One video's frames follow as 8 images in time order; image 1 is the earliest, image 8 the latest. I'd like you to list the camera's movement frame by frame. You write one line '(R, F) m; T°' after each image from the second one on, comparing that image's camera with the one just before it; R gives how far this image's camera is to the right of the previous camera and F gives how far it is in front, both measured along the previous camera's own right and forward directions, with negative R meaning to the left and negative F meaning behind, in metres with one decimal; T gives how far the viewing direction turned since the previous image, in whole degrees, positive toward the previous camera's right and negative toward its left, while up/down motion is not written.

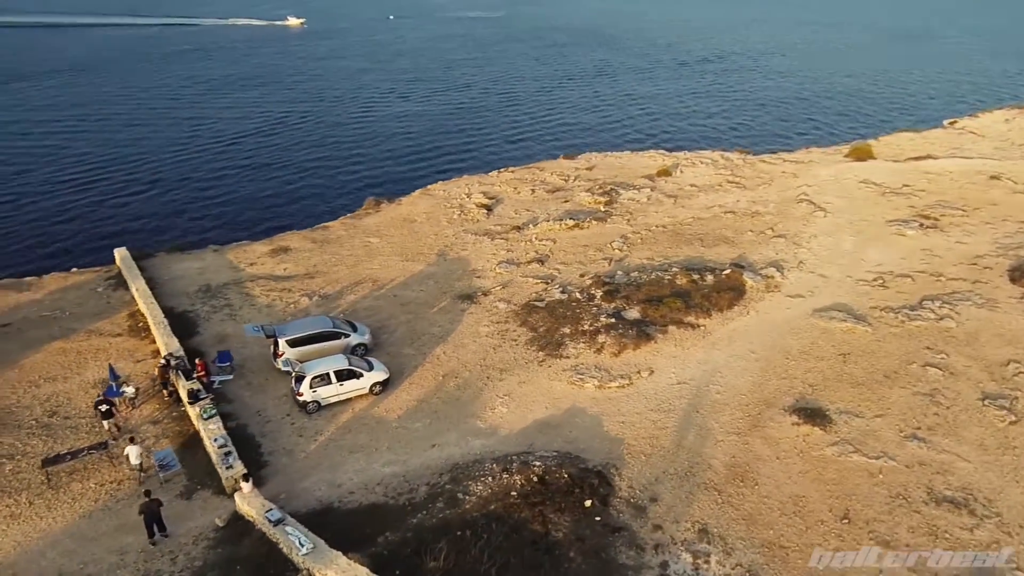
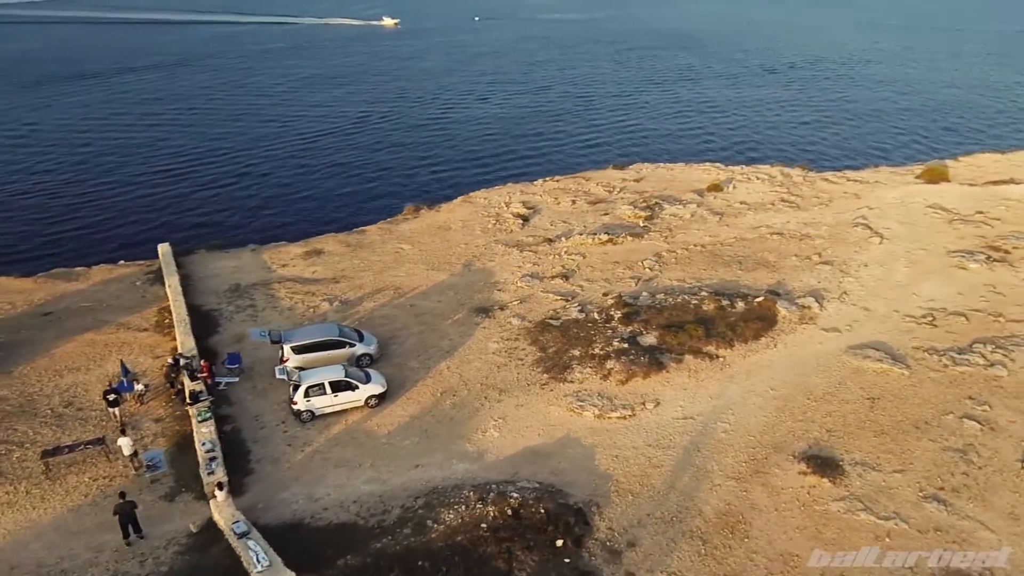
(+2.9, +1.0) m; -6°
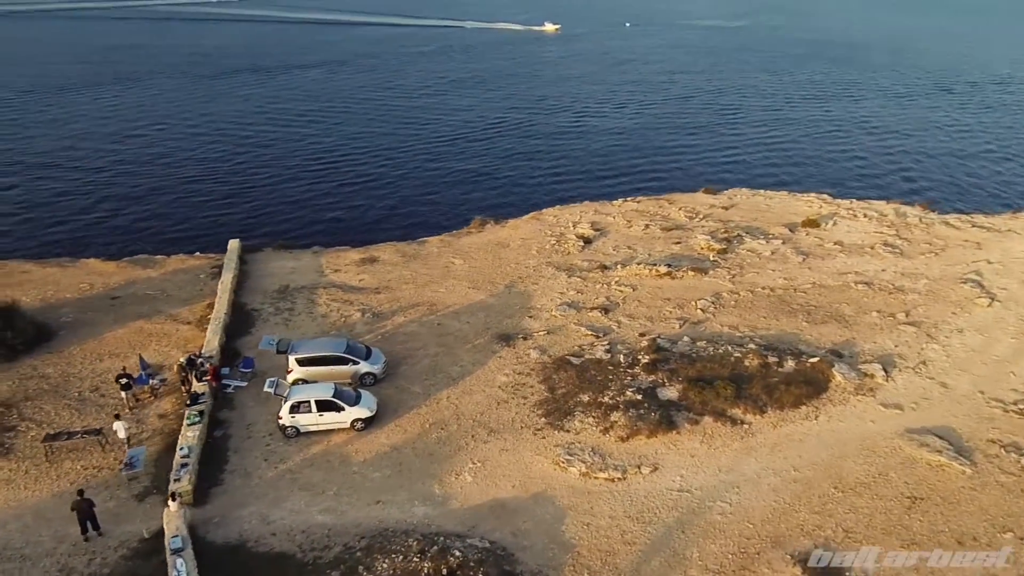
(+5.0, +2.3) m; -11°
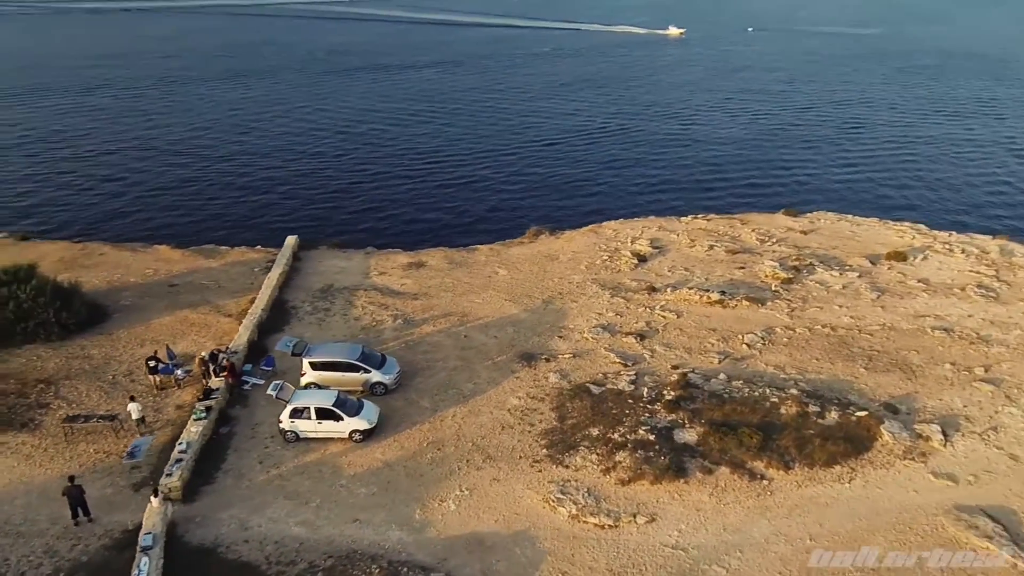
(+3.4, +1.6) m; -8°
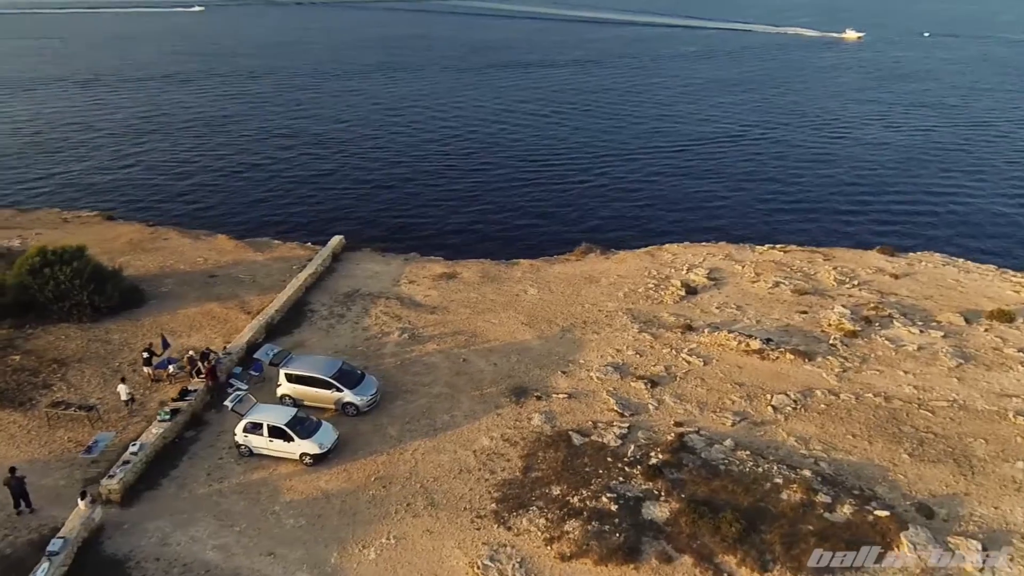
(+5.5, +3.0) m; -11°
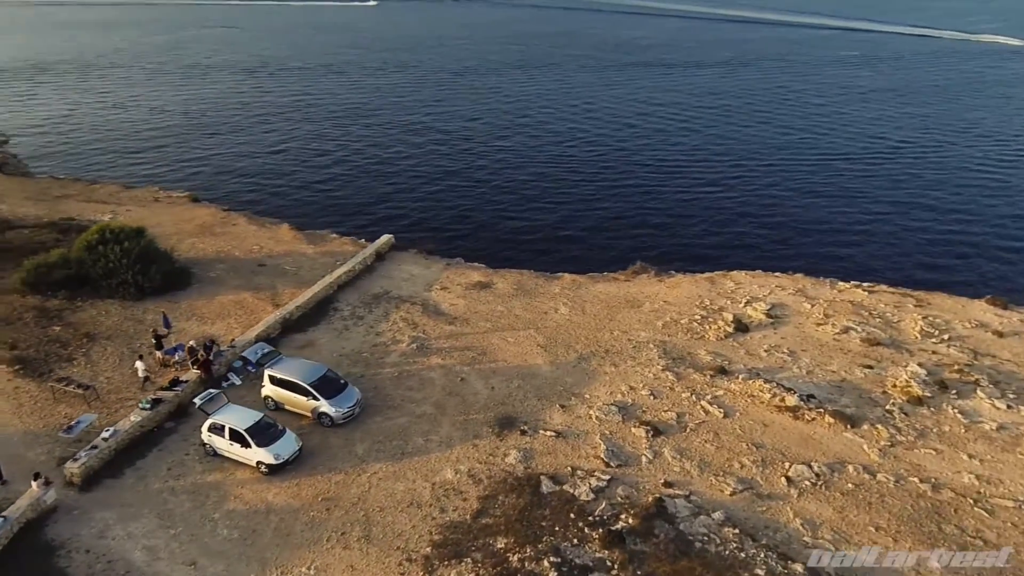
(+5.1, +2.8) m; -10°
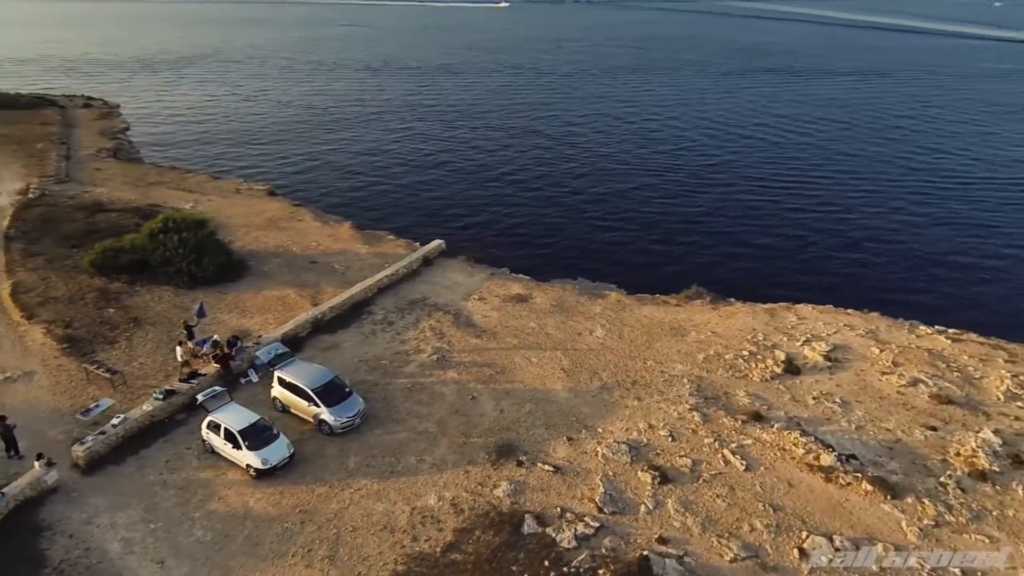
(+3.5, +1.7) m; -9°
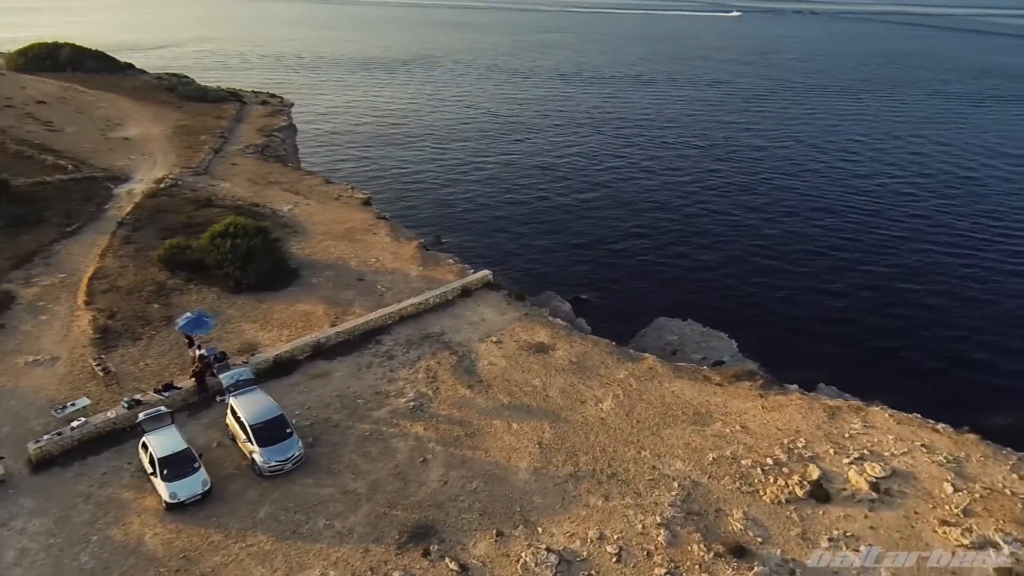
(+7.5, +4.2) m; -14°
